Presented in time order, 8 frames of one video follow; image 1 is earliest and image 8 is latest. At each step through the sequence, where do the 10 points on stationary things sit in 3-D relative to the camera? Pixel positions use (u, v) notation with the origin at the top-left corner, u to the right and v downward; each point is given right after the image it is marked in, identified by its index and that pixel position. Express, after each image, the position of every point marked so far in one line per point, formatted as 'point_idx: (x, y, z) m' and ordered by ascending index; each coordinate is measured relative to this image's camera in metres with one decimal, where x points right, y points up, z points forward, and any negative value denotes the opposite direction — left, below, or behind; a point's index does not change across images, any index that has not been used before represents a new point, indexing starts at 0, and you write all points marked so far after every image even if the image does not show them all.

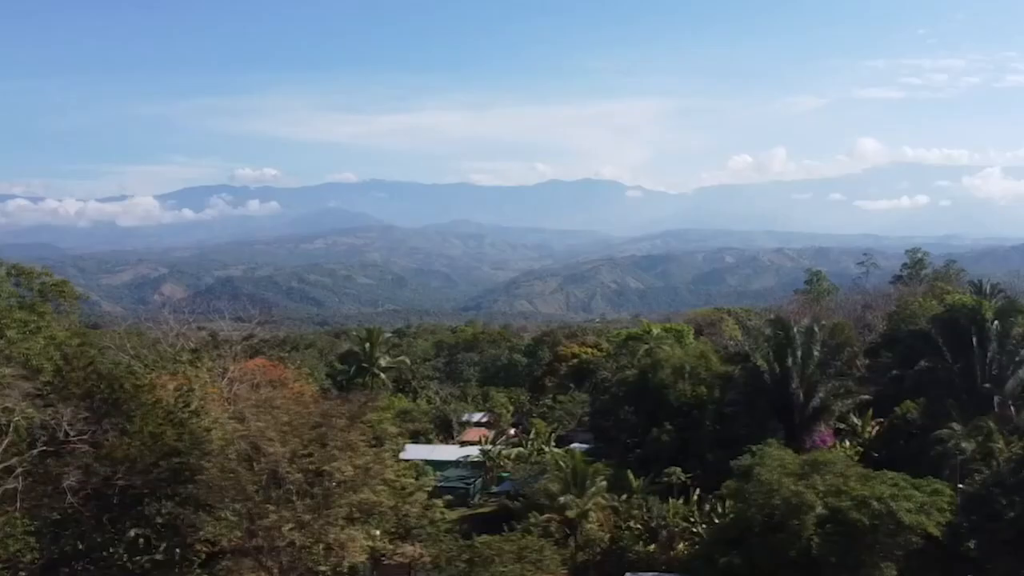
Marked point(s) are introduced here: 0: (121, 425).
0: (-5.7, -2.0, +12.8) m
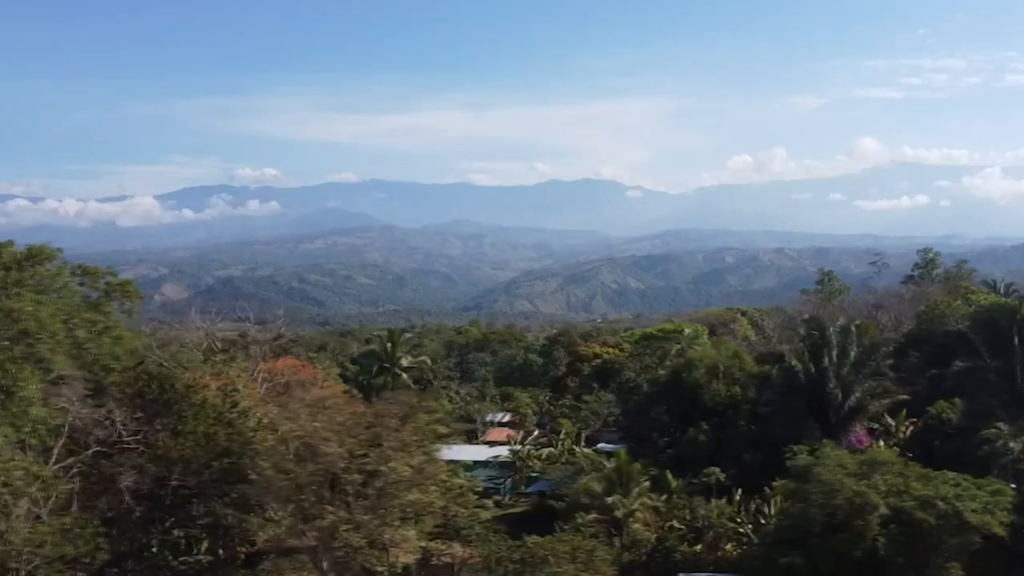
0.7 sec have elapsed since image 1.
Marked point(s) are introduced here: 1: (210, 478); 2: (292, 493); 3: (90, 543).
0: (-5.0, -2.0, +12.8) m
1: (-4.3, -2.8, +12.7) m
2: (-3.0, -2.8, +12.2) m
3: (-5.0, -3.1, +10.5) m
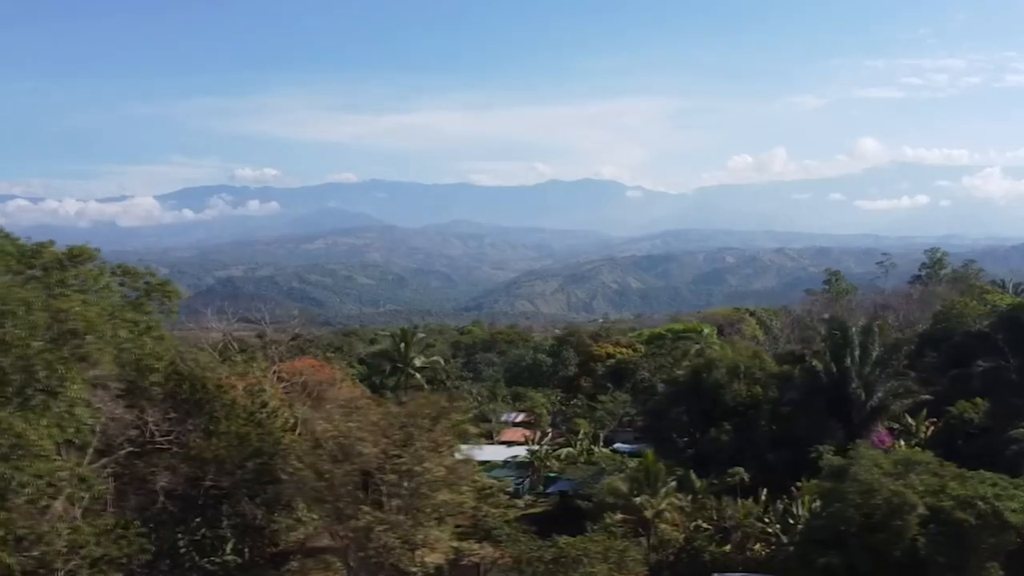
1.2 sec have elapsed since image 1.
0: (-4.5, -2.0, +12.8) m
1: (-3.9, -2.8, +12.7) m
2: (-2.6, -2.8, +12.2) m
3: (-4.5, -3.1, +10.5) m
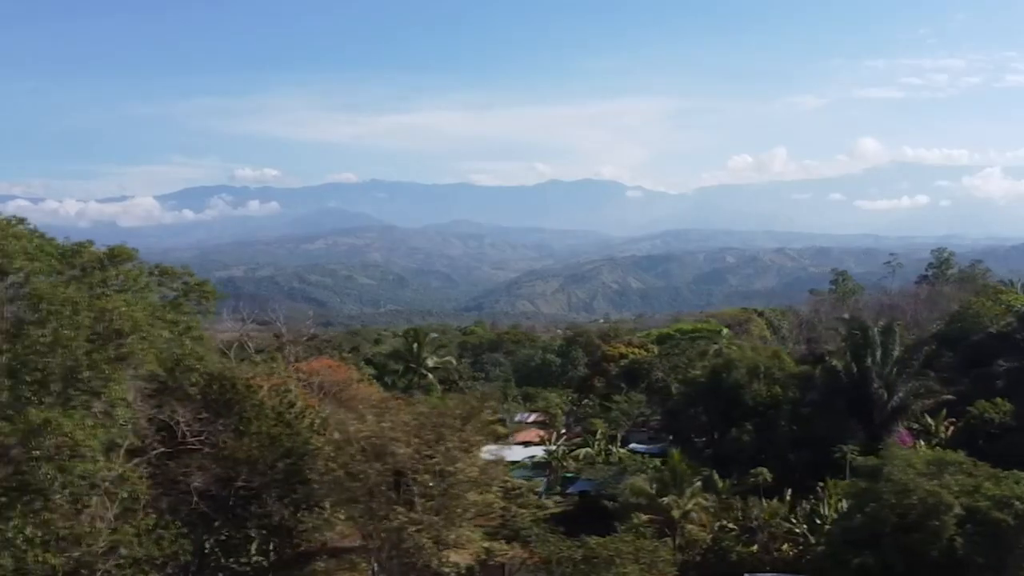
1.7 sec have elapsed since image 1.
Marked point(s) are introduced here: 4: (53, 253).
0: (-4.0, -2.0, +12.8) m
1: (-3.4, -2.8, +12.6) m
2: (-2.1, -2.8, +12.1) m
3: (-4.1, -3.1, +10.5) m
4: (-5.1, +0.4, +9.6) m
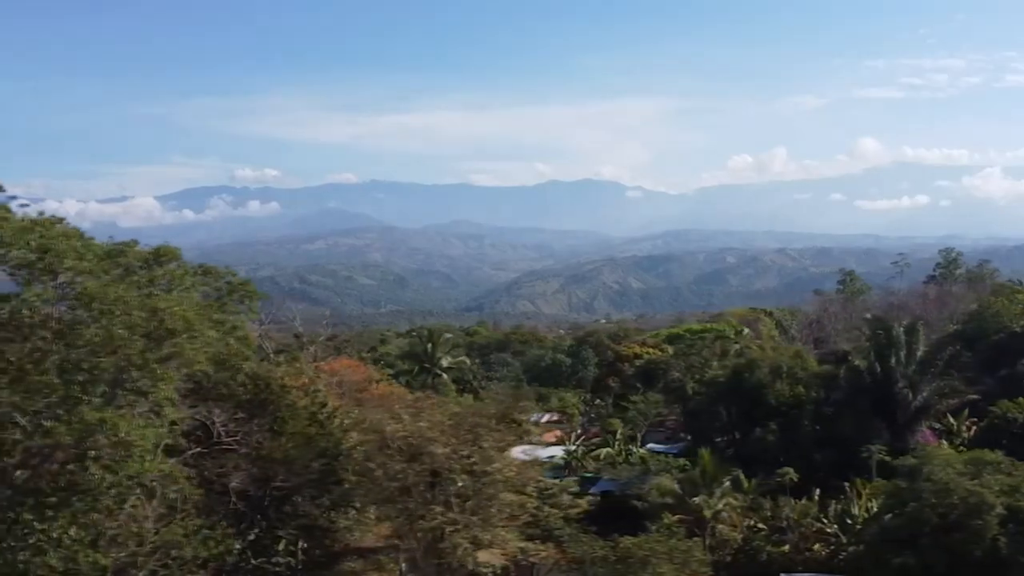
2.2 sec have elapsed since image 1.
0: (-3.5, -2.0, +12.7) m
1: (-2.9, -2.8, +12.6) m
2: (-1.6, -2.8, +12.1) m
3: (-3.6, -3.1, +10.5) m
4: (-4.5, +0.4, +9.6) m
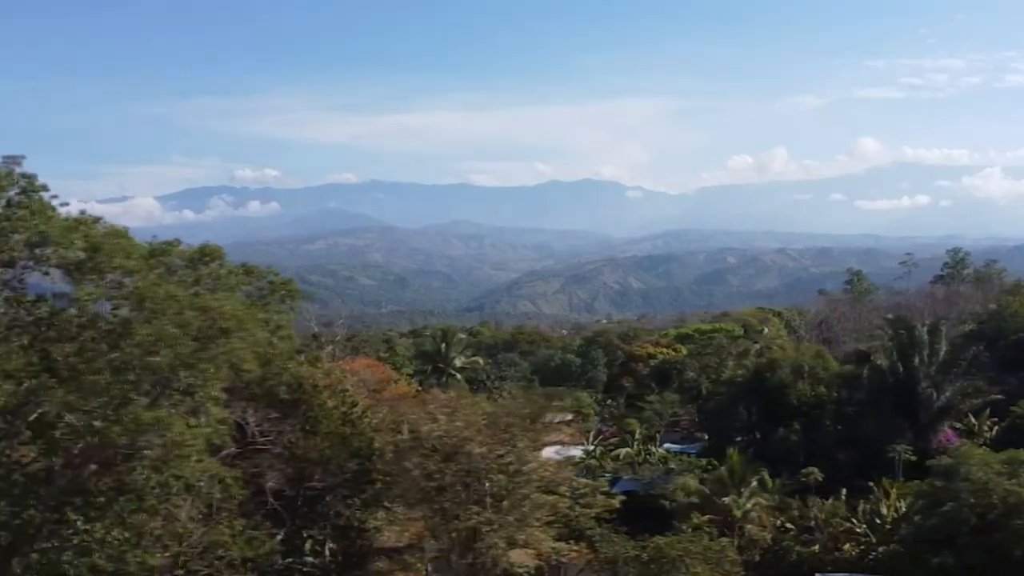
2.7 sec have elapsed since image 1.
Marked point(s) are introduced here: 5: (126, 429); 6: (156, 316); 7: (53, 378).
0: (-3.0, -2.0, +12.7) m
1: (-2.4, -2.7, +12.6) m
2: (-1.1, -2.8, +12.1) m
3: (-3.1, -3.1, +10.5) m
4: (-4.1, +0.4, +9.6) m
5: (-3.7, -1.3, +8.3) m
6: (-3.6, -0.3, +8.8) m
7: (-4.6, -0.9, +8.8) m
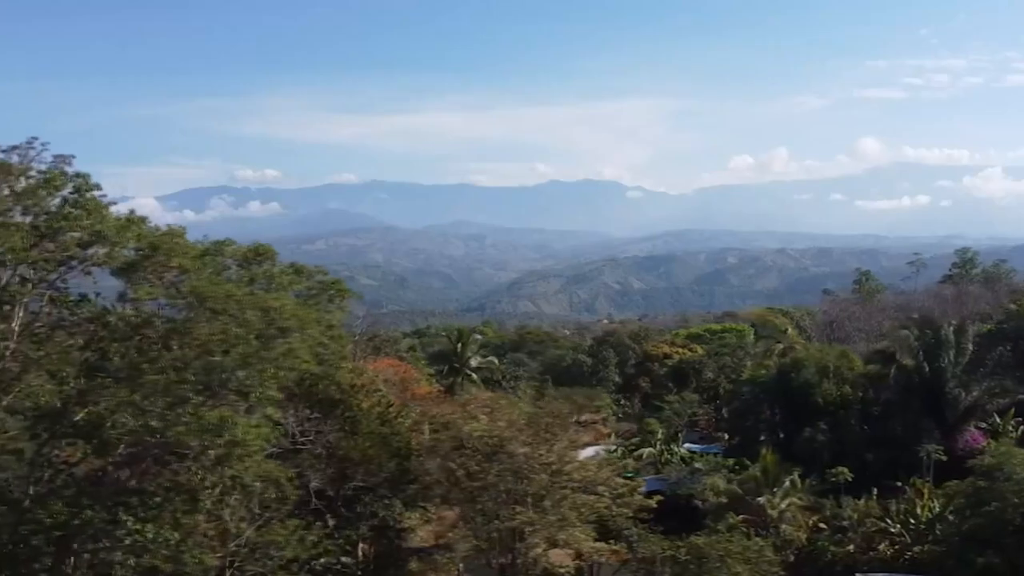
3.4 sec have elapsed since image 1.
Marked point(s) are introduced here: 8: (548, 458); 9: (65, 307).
0: (-2.5, -2.0, +12.7) m
1: (-1.8, -2.7, +12.6) m
2: (-0.5, -2.8, +12.1) m
3: (-2.5, -3.1, +10.4) m
4: (-3.5, +0.4, +9.6) m
5: (-3.1, -1.3, +8.3) m
6: (-3.0, -0.3, +8.8) m
7: (-4.0, -0.9, +8.8) m
8: (+0.5, -2.3, +12.1) m
9: (-4.8, -0.2, +9.3) m
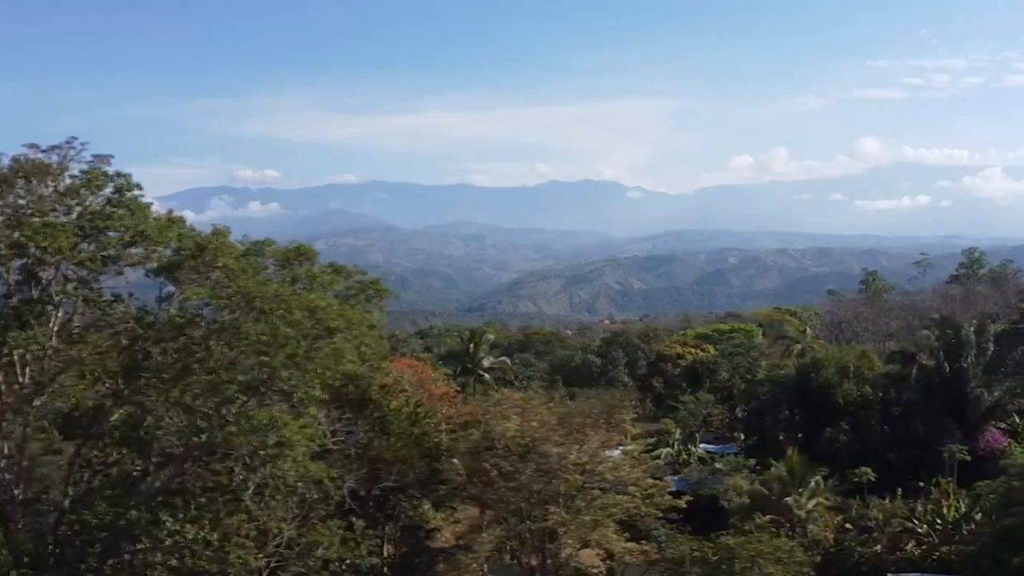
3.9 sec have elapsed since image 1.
0: (-2.0, -2.0, +12.7) m
1: (-1.4, -2.7, +12.6) m
2: (-0.1, -2.8, +12.1) m
3: (-2.0, -3.1, +10.4) m
4: (-3.0, +0.4, +9.6) m
5: (-2.6, -1.3, +8.3) m
6: (-2.6, -0.3, +8.8) m
7: (-3.6, -0.9, +8.8) m
8: (+0.9, -2.3, +12.1) m
9: (-4.4, -0.2, +9.2) m
